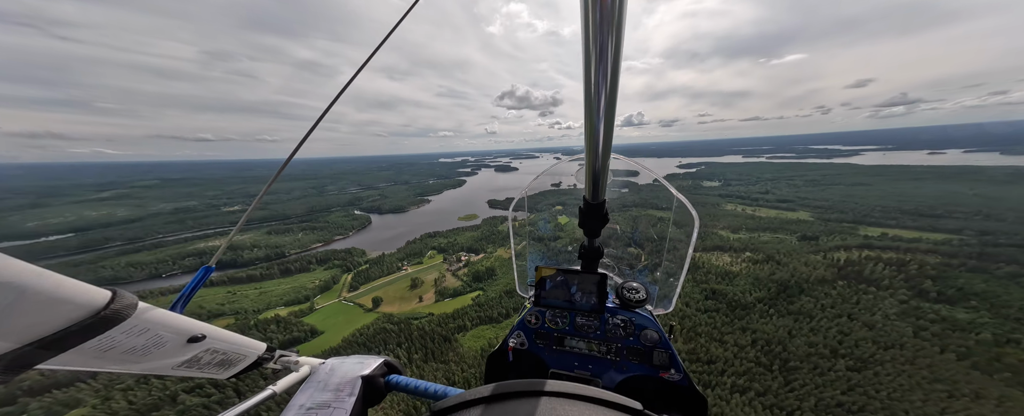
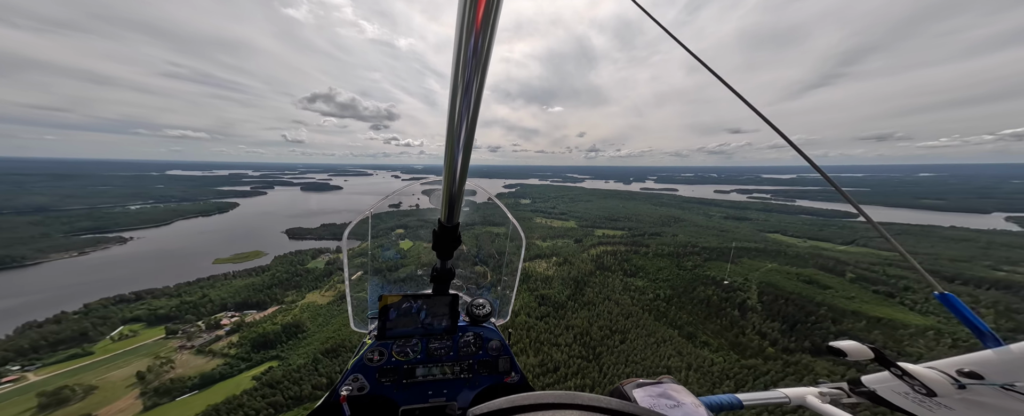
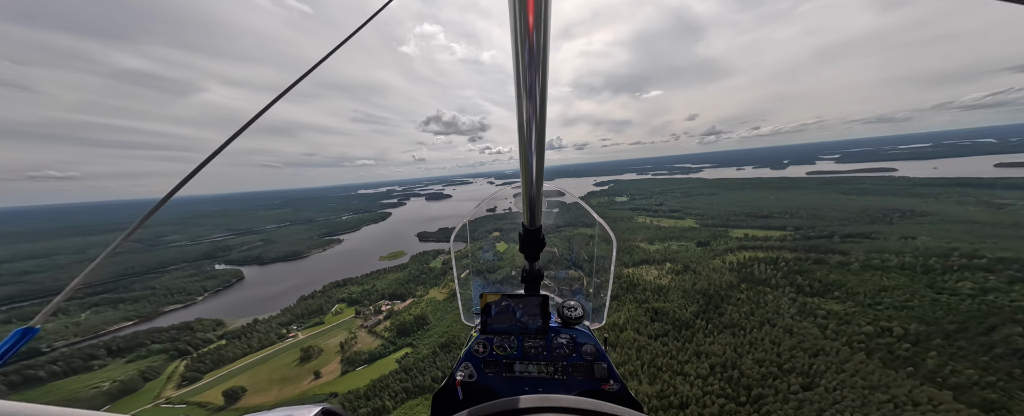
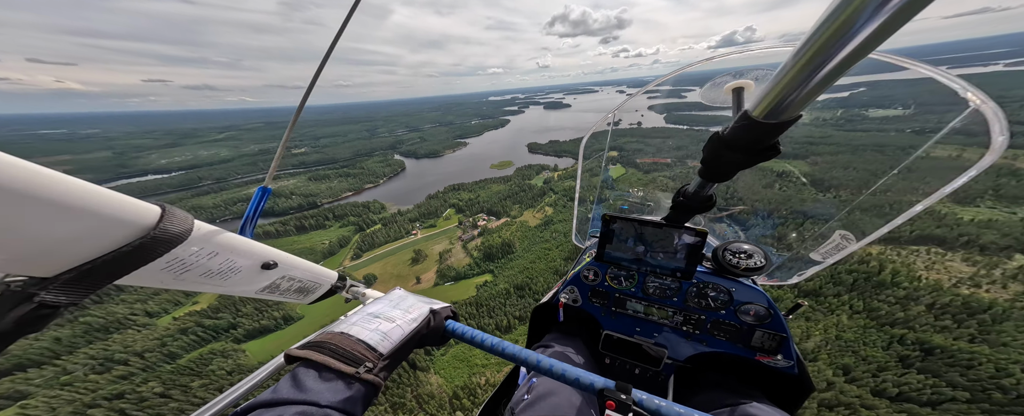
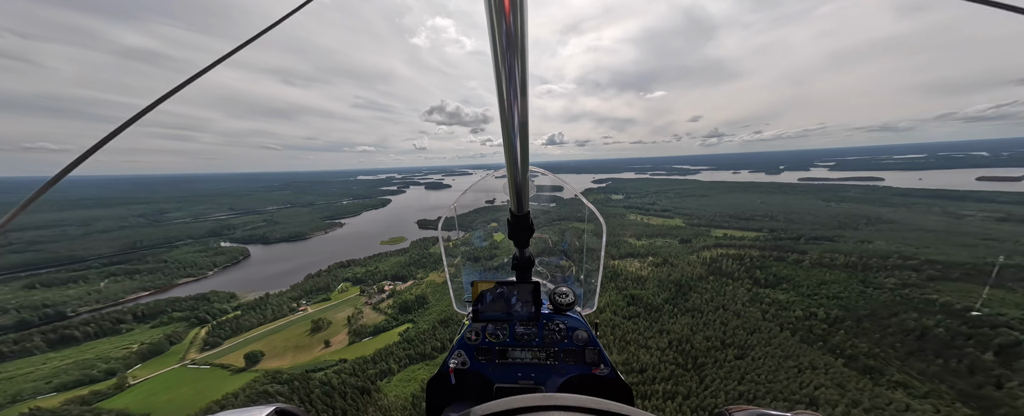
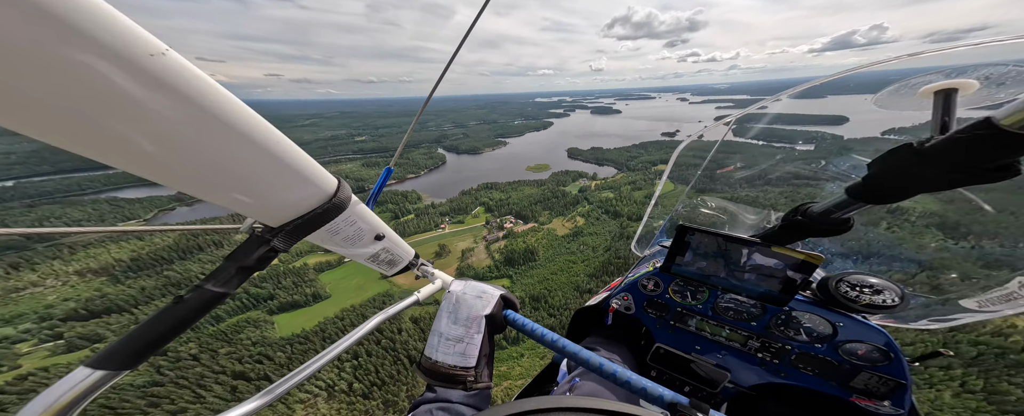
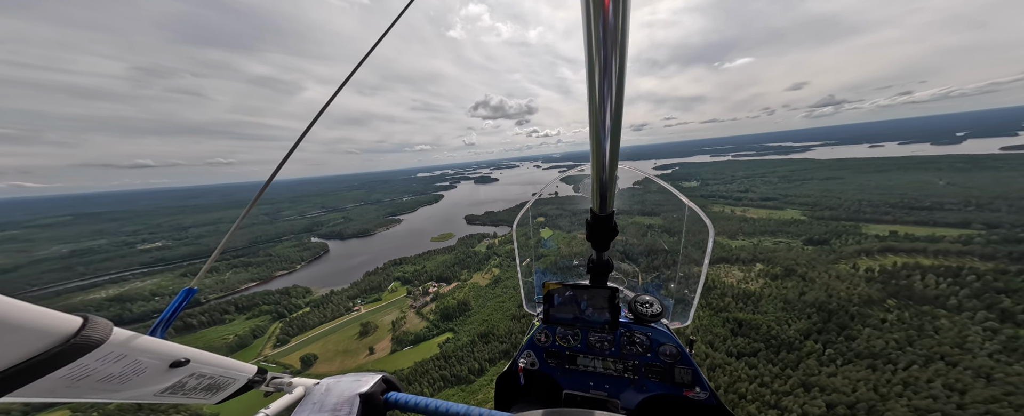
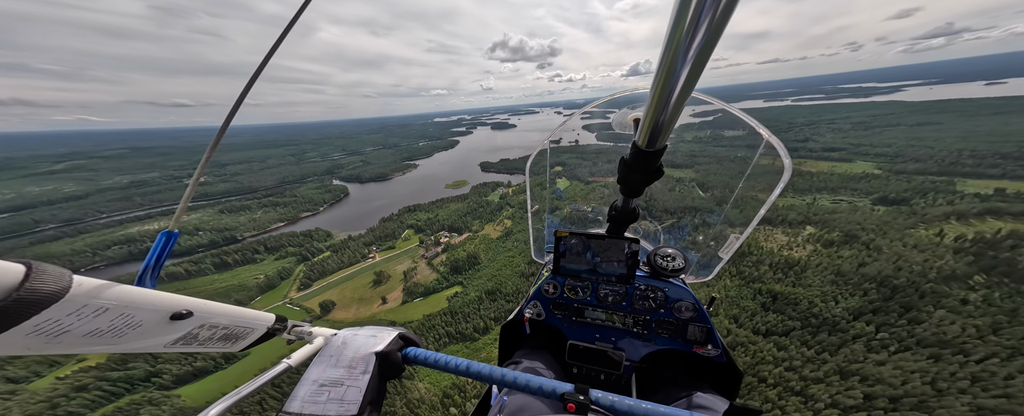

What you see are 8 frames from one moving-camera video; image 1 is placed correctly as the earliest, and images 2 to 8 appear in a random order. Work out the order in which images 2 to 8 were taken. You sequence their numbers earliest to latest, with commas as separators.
5, 2, 3, 7, 8, 4, 6
